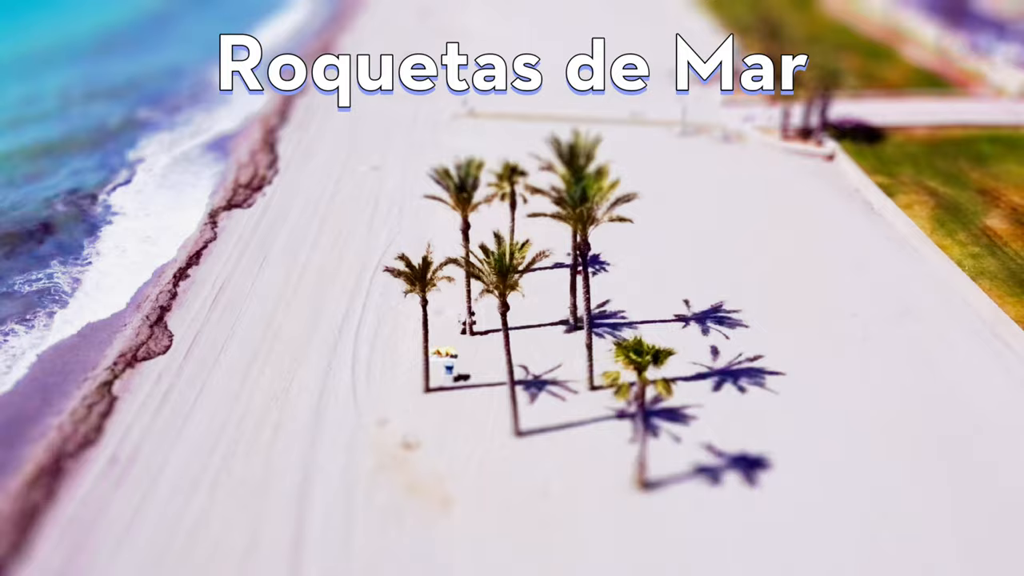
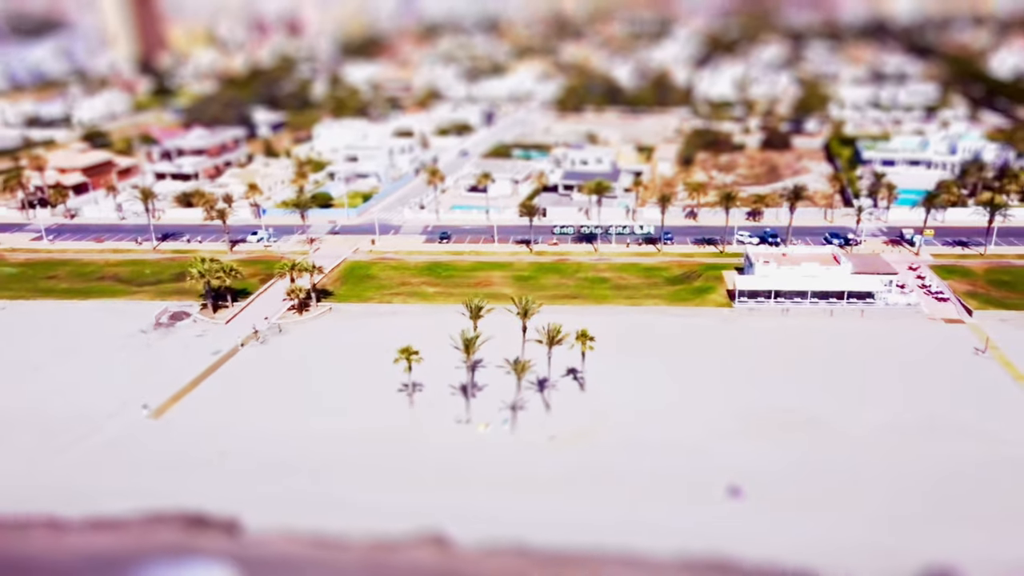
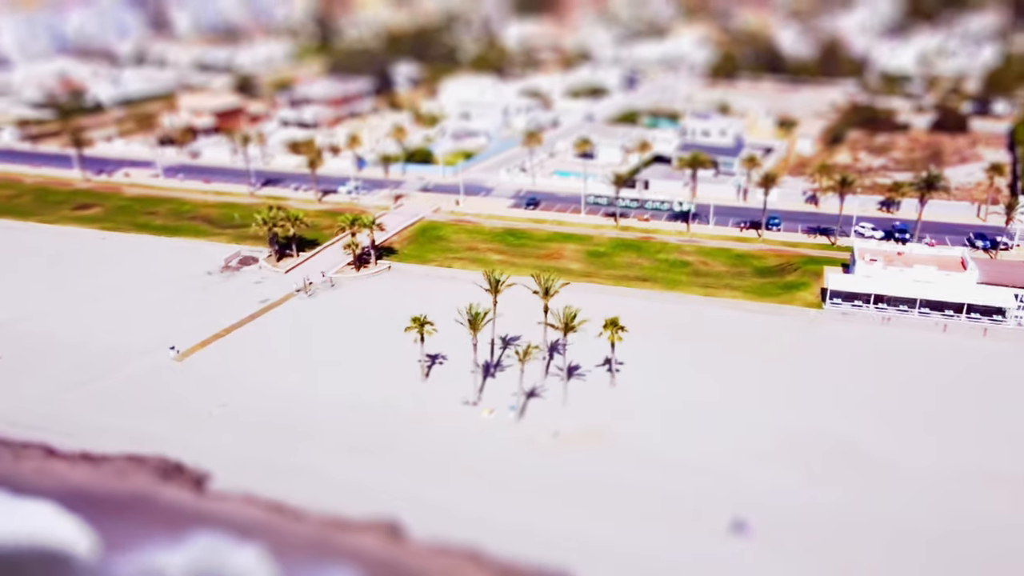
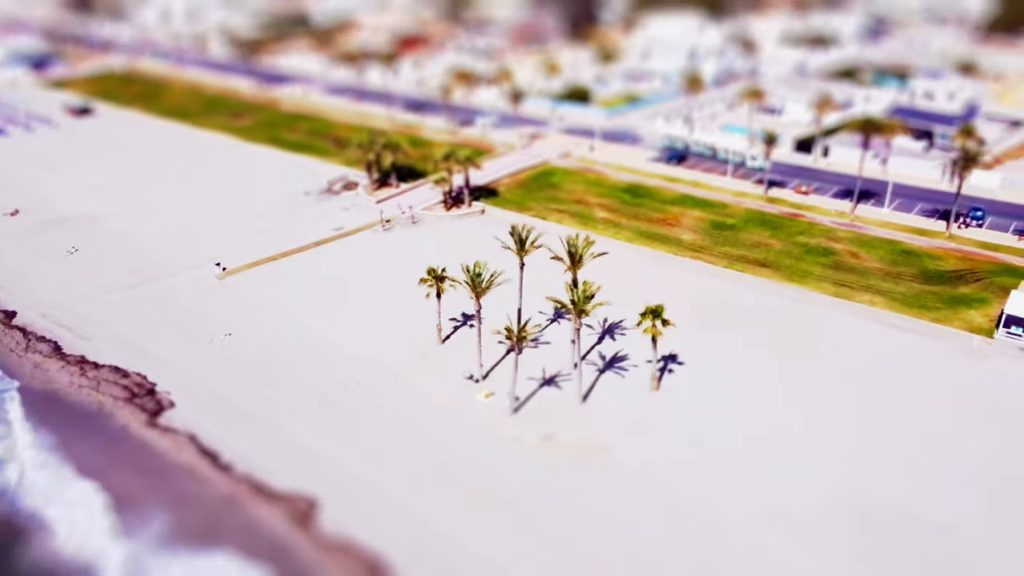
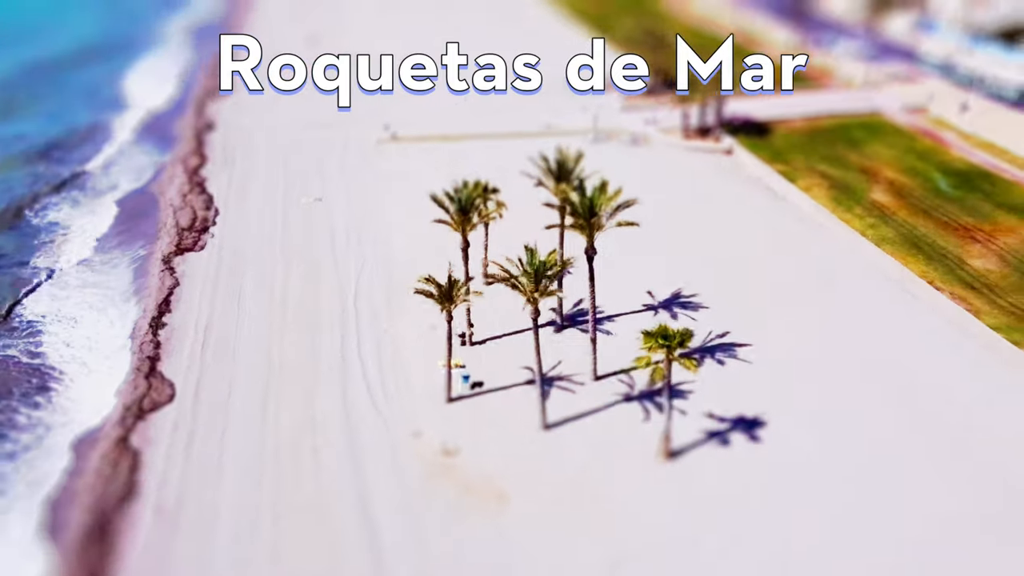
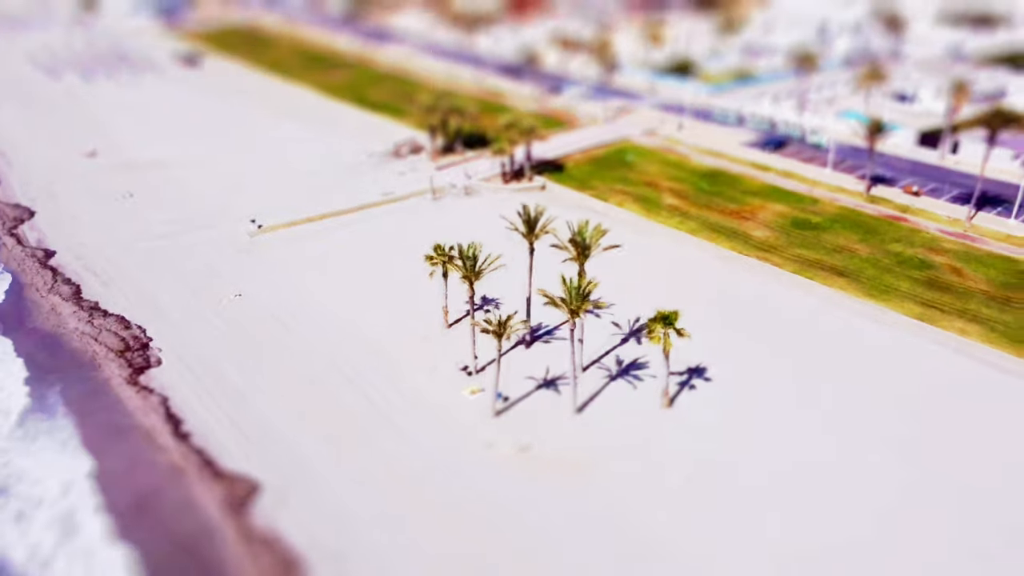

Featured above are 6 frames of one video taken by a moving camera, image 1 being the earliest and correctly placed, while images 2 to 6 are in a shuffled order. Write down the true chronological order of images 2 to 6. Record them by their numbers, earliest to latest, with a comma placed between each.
5, 6, 4, 3, 2
